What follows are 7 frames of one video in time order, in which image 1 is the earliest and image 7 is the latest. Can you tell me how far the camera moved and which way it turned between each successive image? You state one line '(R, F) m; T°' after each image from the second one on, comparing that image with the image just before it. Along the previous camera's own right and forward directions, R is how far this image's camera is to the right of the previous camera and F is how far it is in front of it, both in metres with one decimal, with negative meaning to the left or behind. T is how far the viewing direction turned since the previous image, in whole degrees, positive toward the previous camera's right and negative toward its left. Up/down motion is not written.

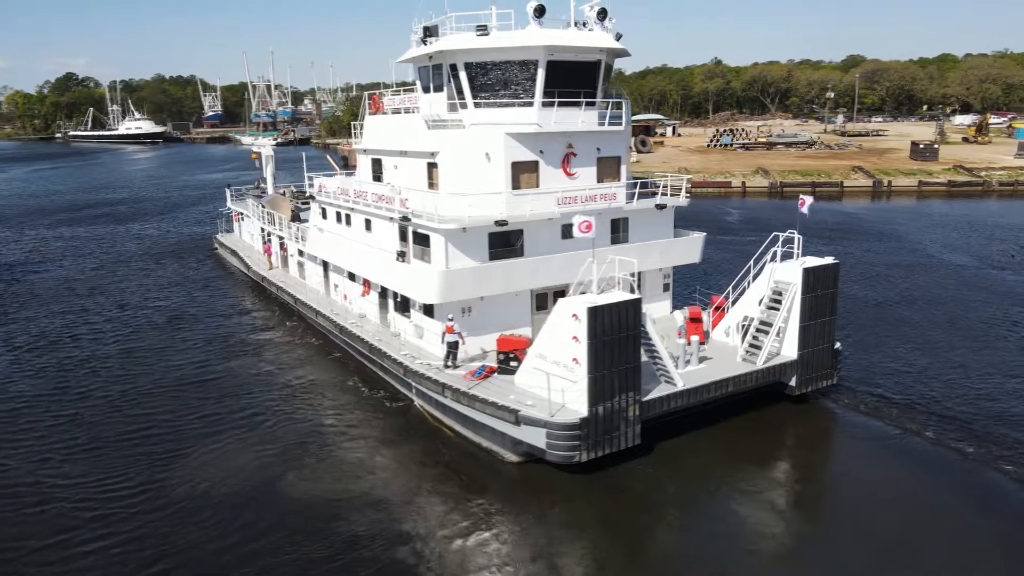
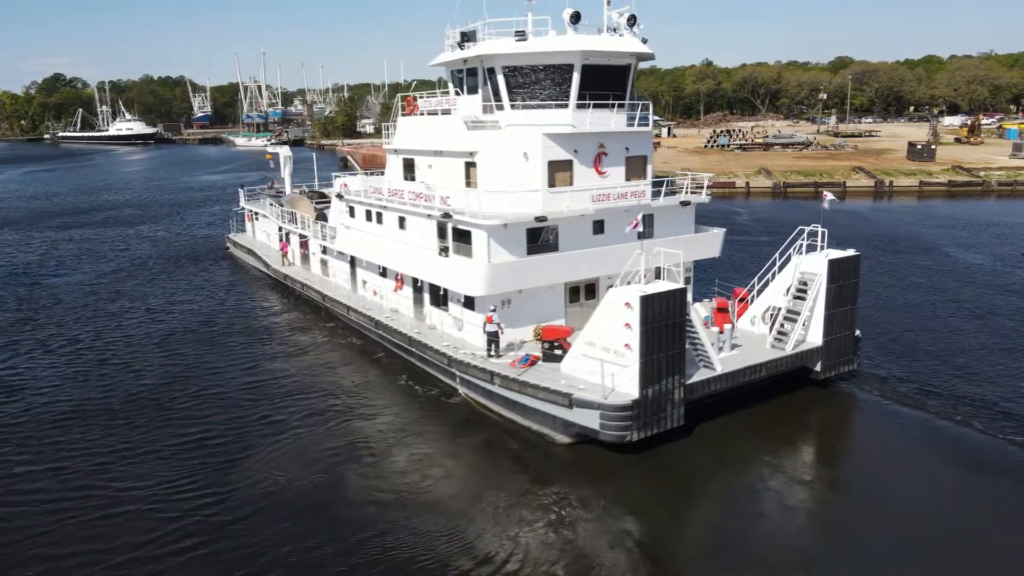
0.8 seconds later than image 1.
(-0.9, -0.3) m; +1°
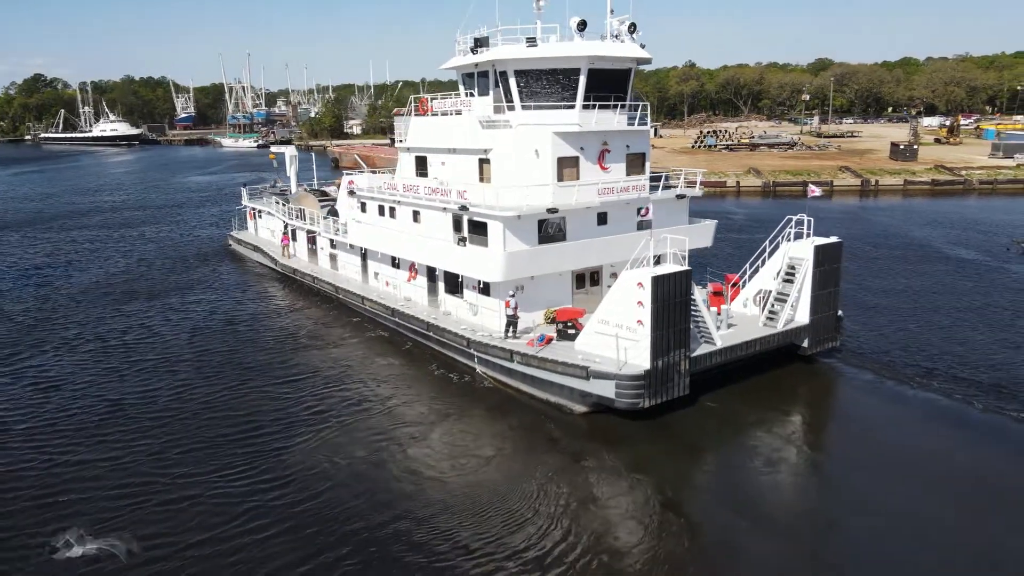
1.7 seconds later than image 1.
(-0.6, -0.9) m; +1°
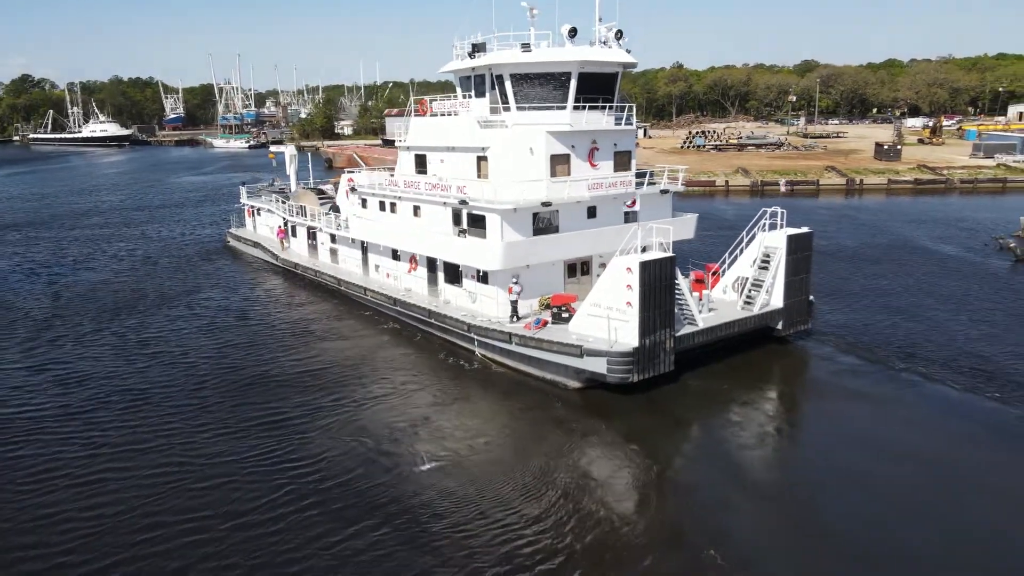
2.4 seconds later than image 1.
(-0.1, -1.1) m; +1°
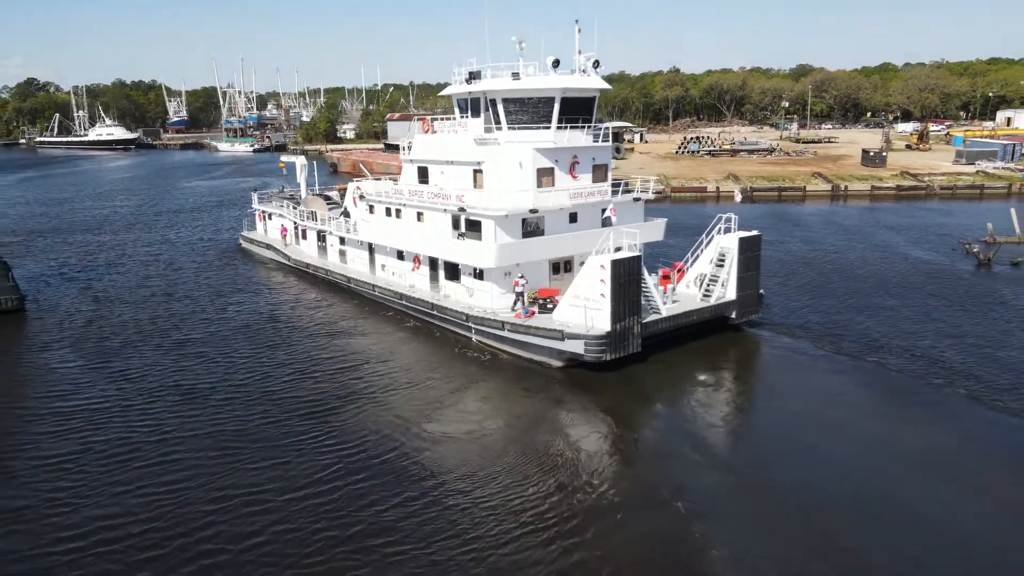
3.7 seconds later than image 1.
(+0.2, -2.5) m; 0°
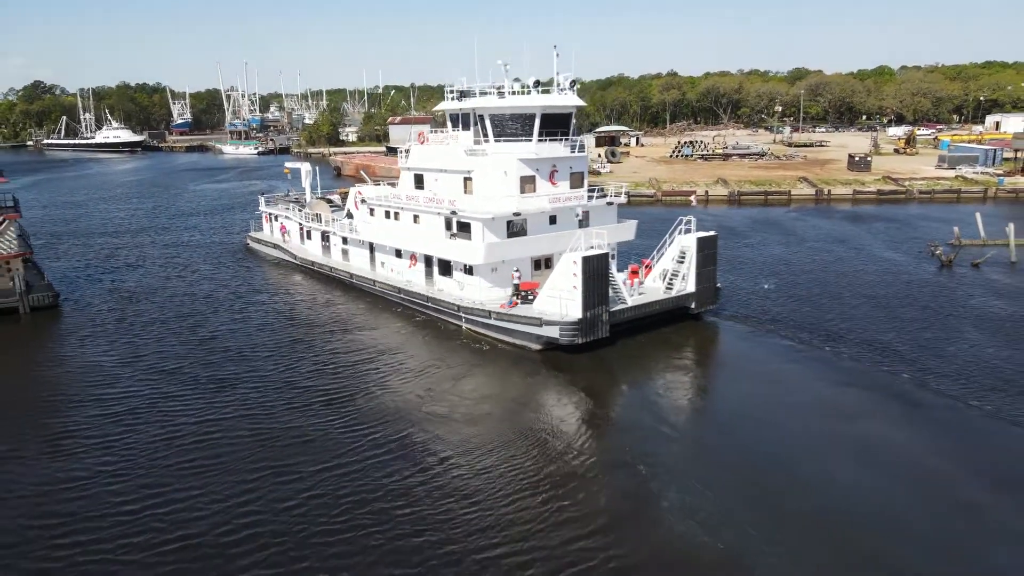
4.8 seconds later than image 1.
(+0.5, -2.3) m; 0°
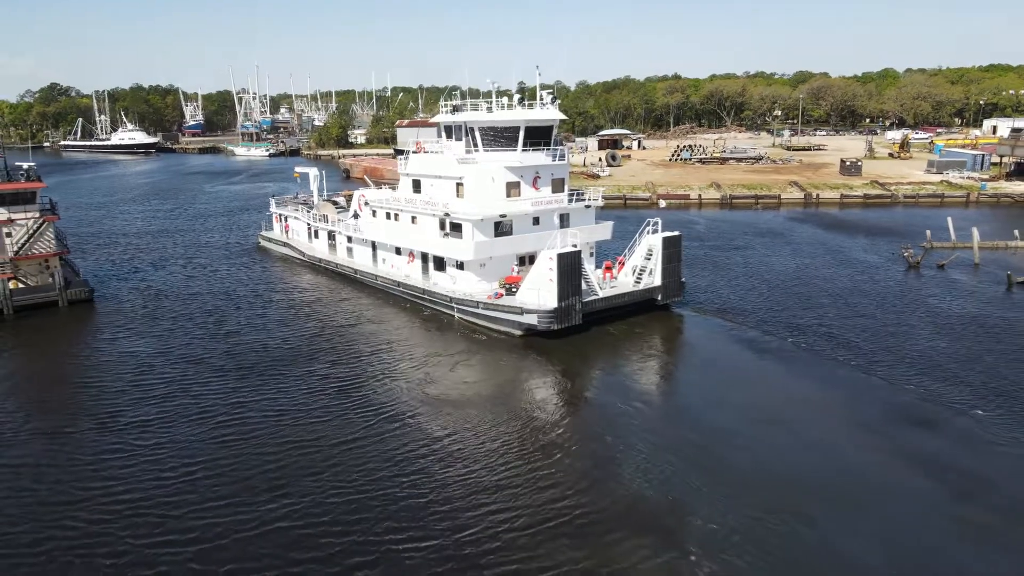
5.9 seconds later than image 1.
(+0.7, -2.5) m; -1°
